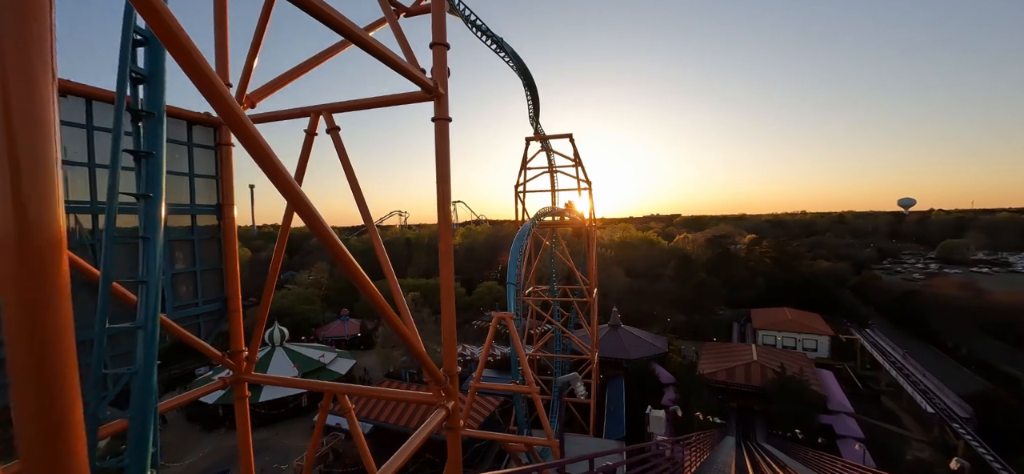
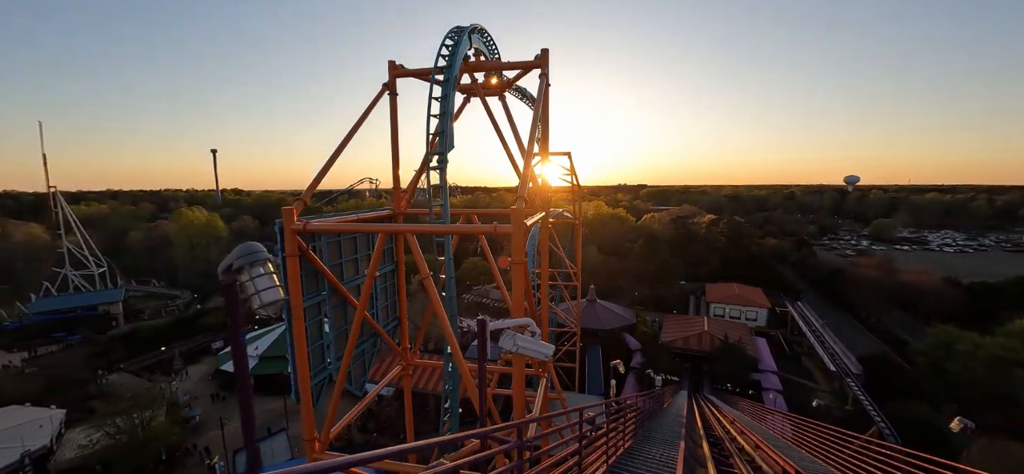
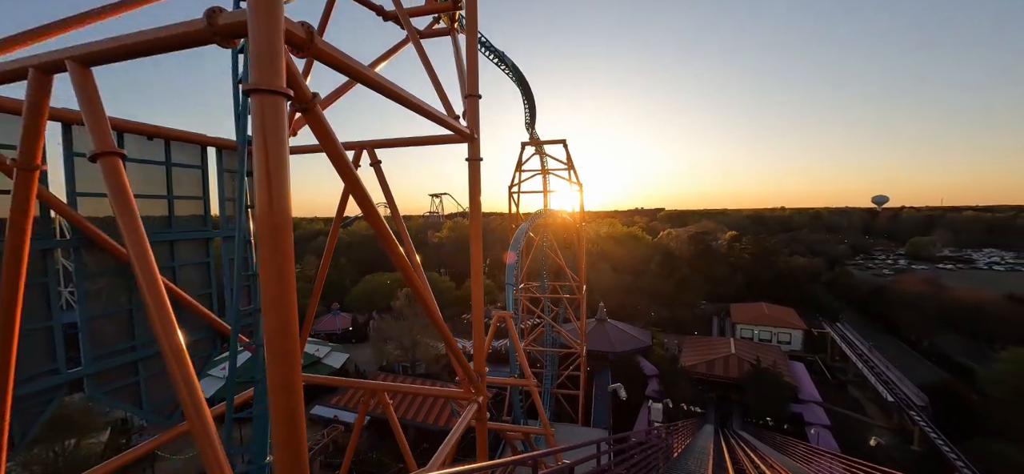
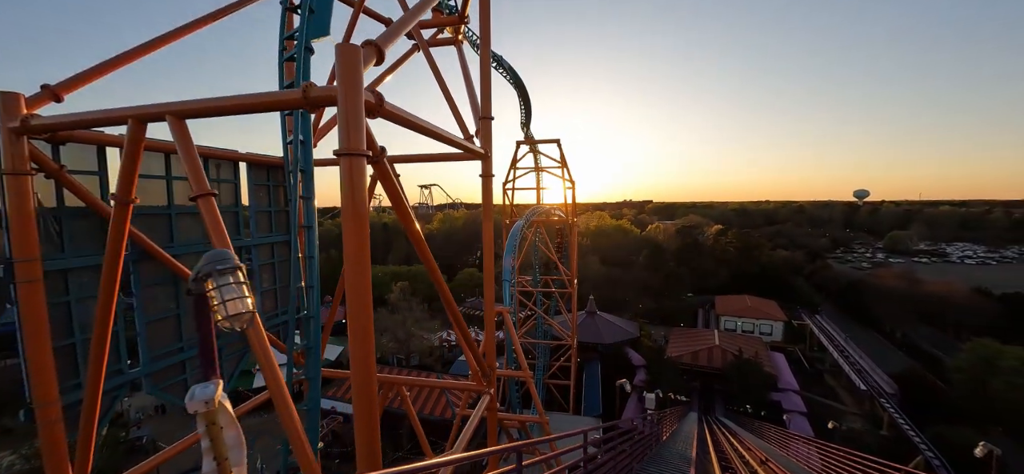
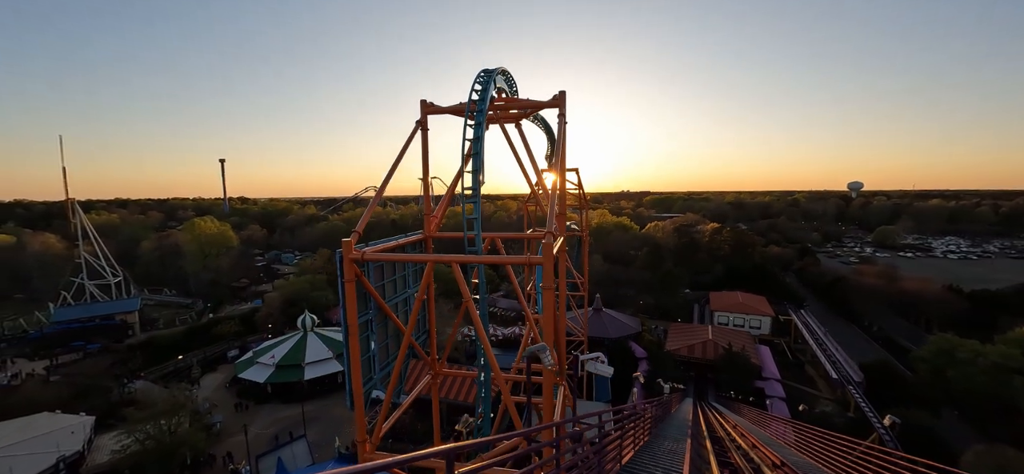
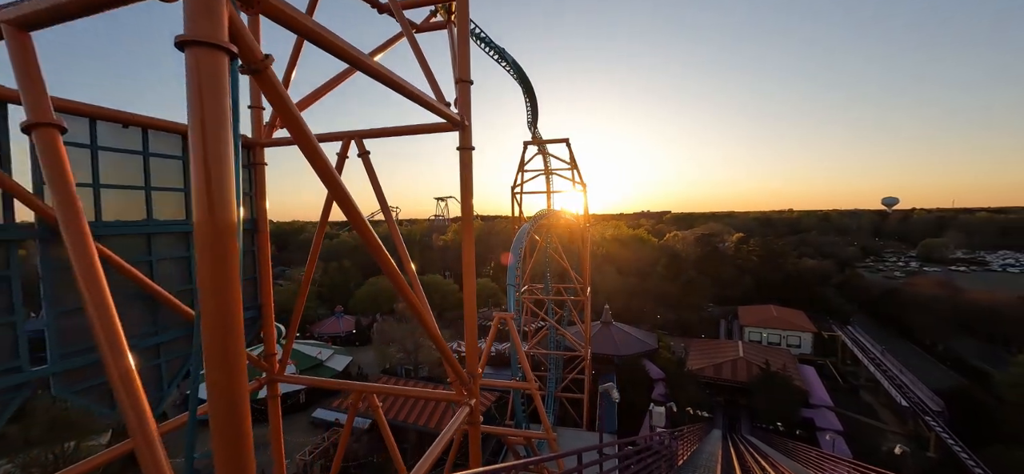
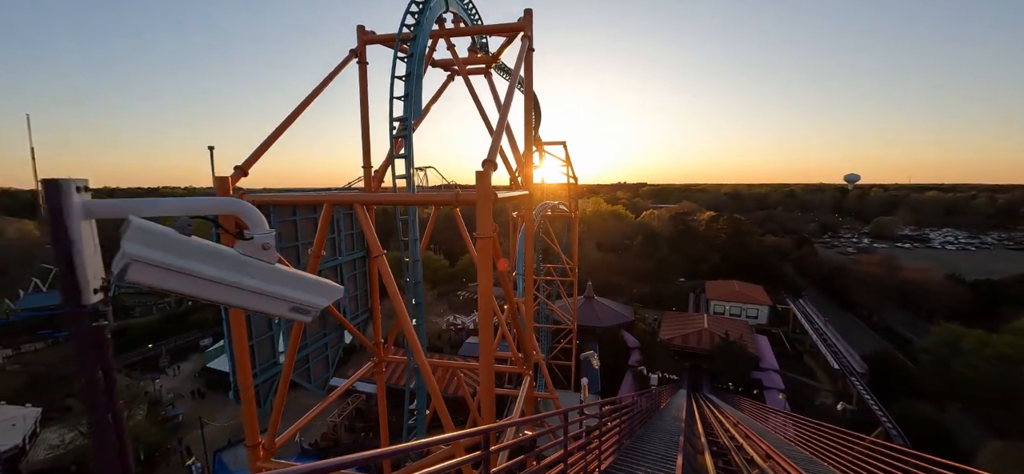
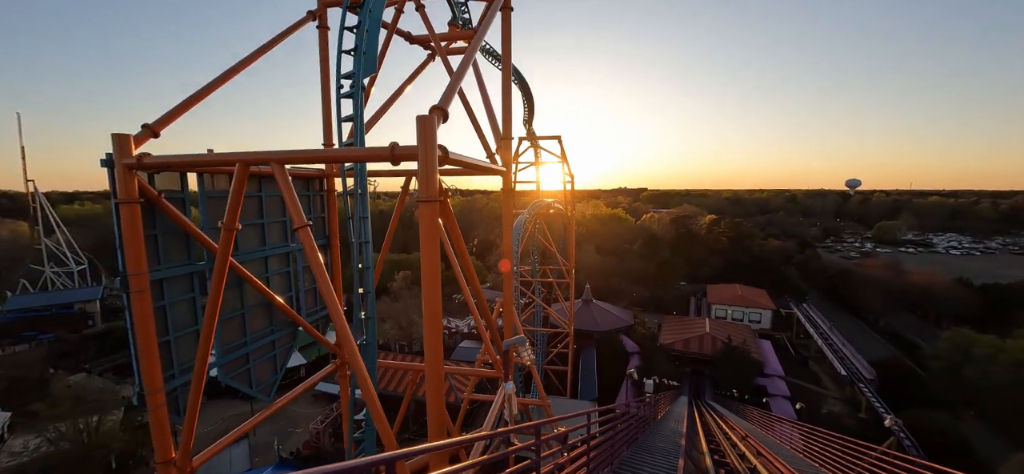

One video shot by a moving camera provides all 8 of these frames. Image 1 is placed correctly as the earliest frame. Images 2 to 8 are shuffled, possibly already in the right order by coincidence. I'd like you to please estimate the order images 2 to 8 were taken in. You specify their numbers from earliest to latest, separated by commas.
6, 3, 4, 8, 7, 2, 5
